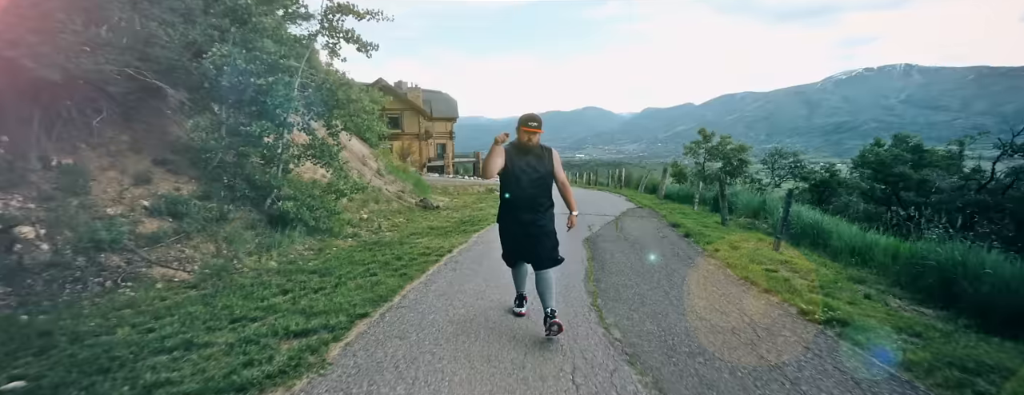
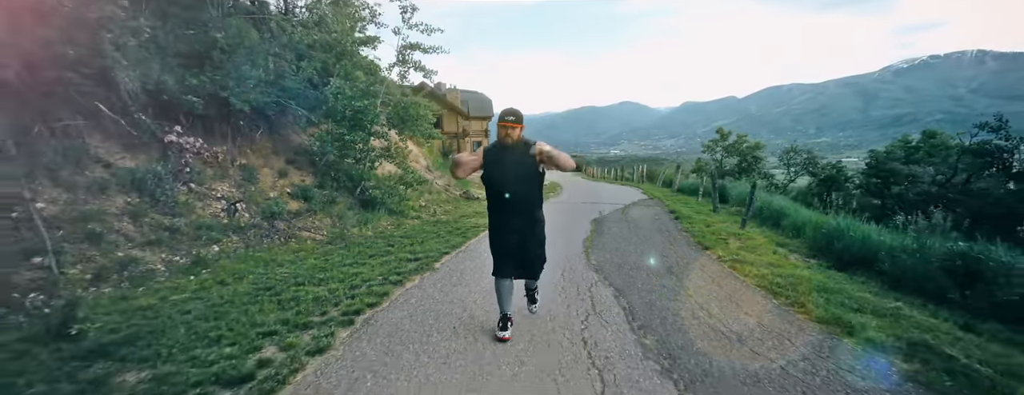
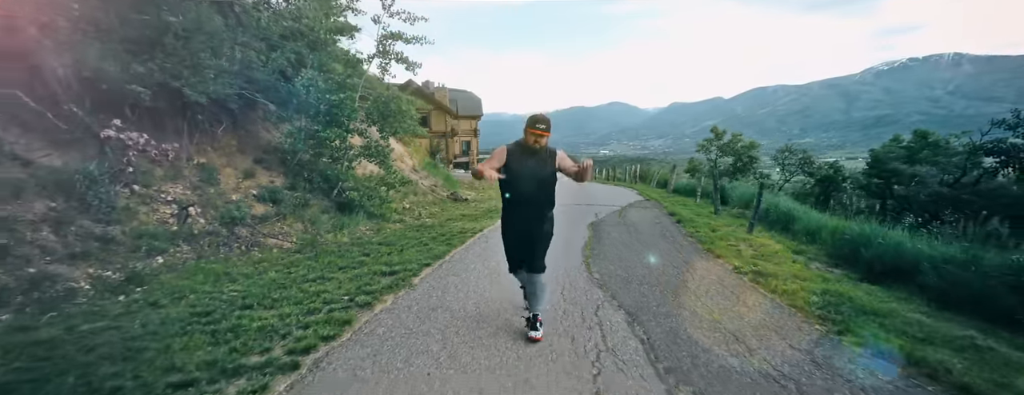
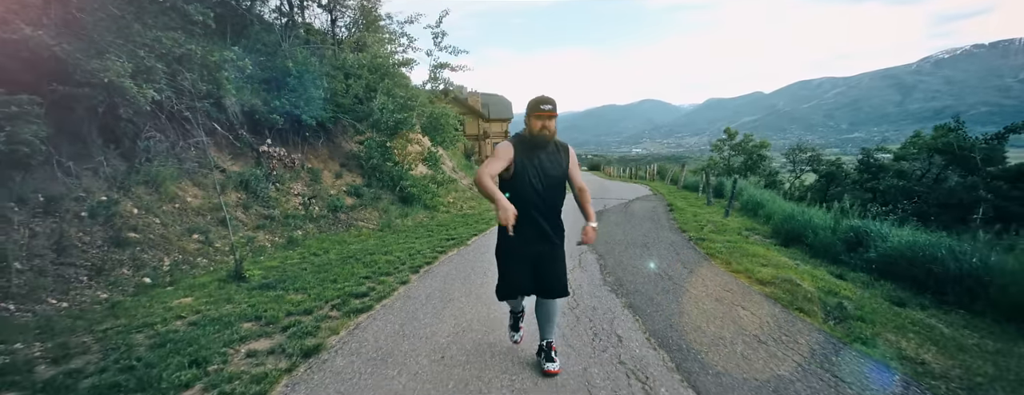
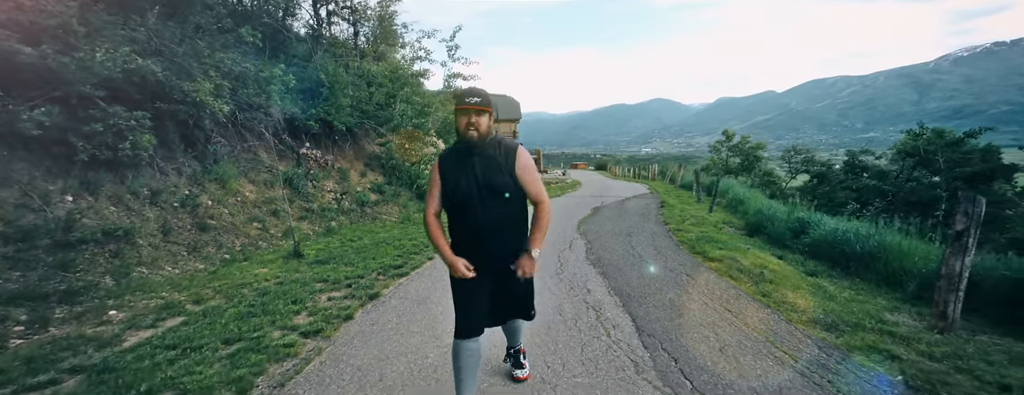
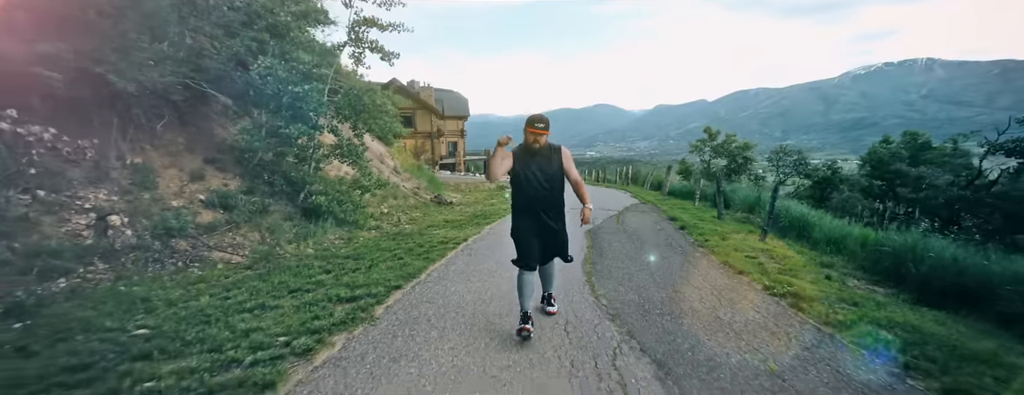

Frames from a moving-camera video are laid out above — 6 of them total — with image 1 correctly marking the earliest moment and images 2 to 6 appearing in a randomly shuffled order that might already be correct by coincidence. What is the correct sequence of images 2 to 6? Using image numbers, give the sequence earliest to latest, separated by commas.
6, 3, 2, 4, 5
